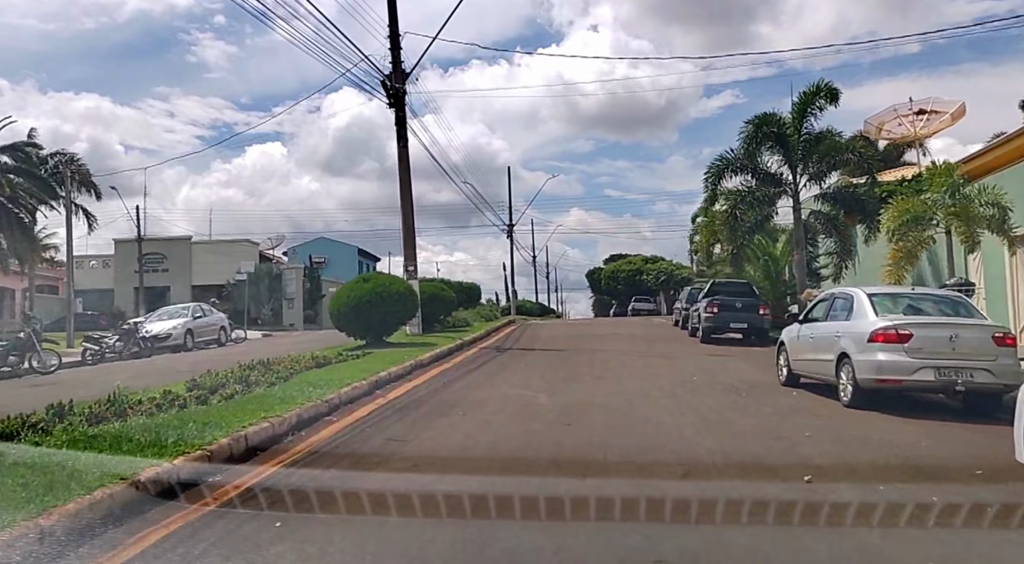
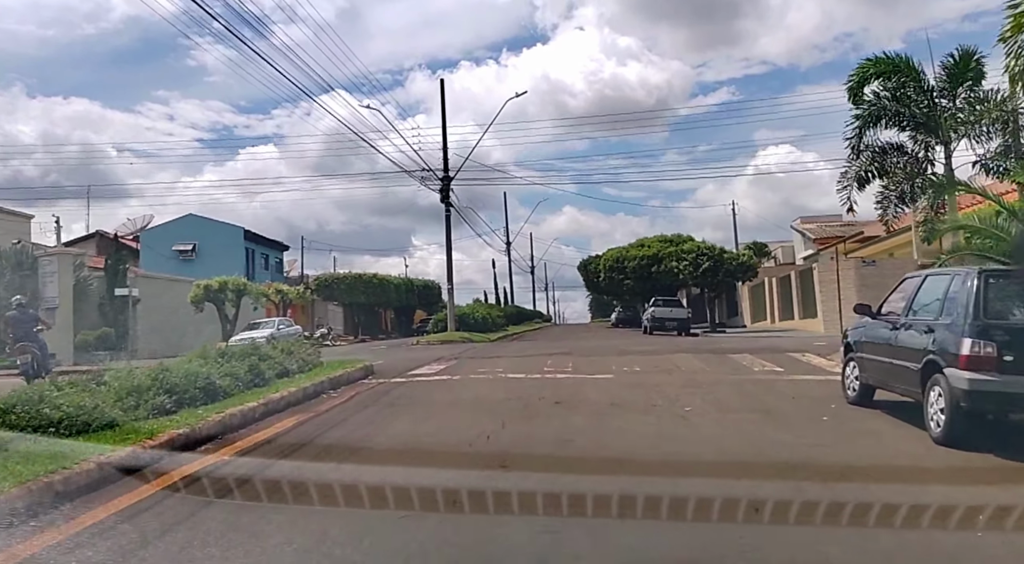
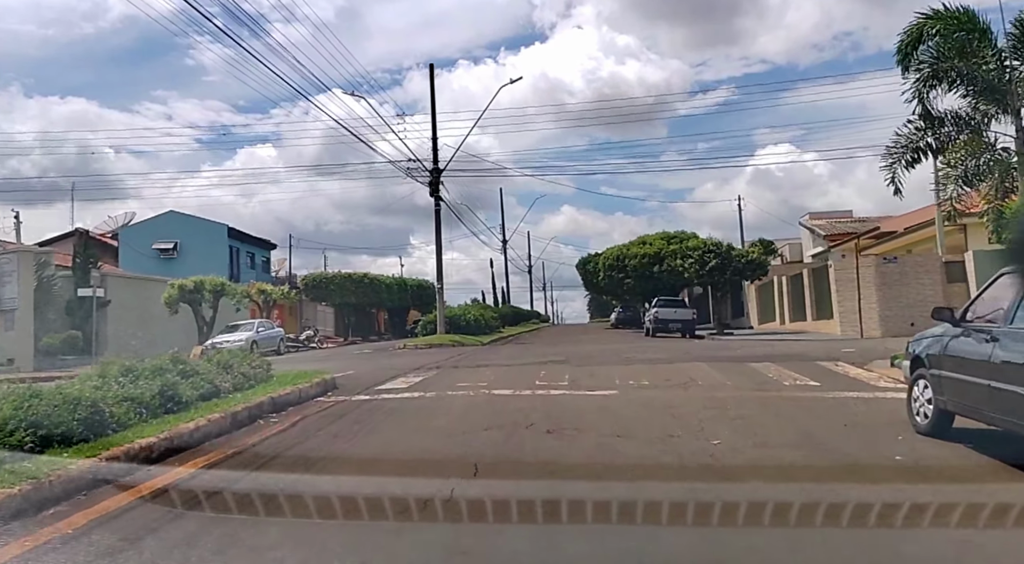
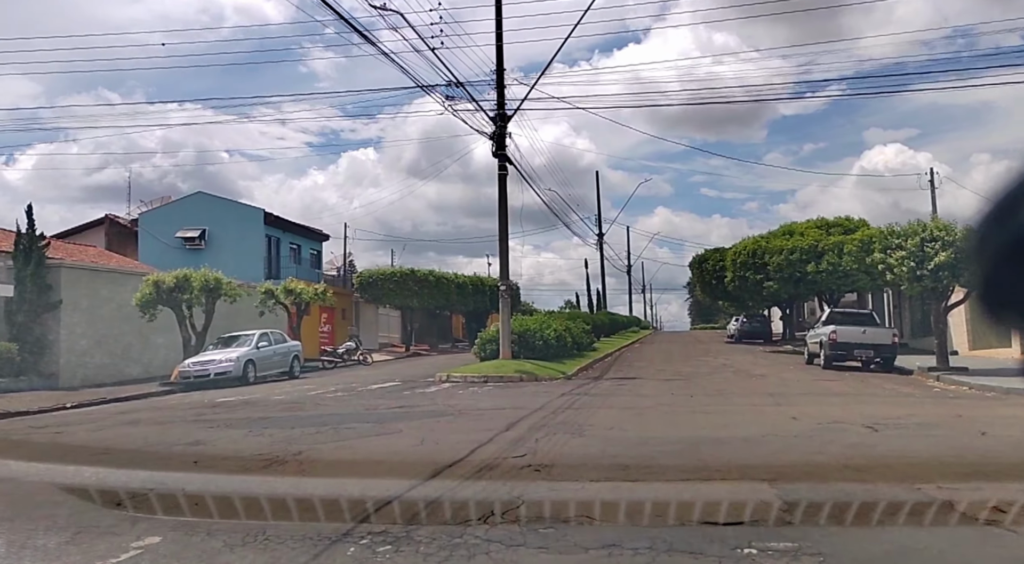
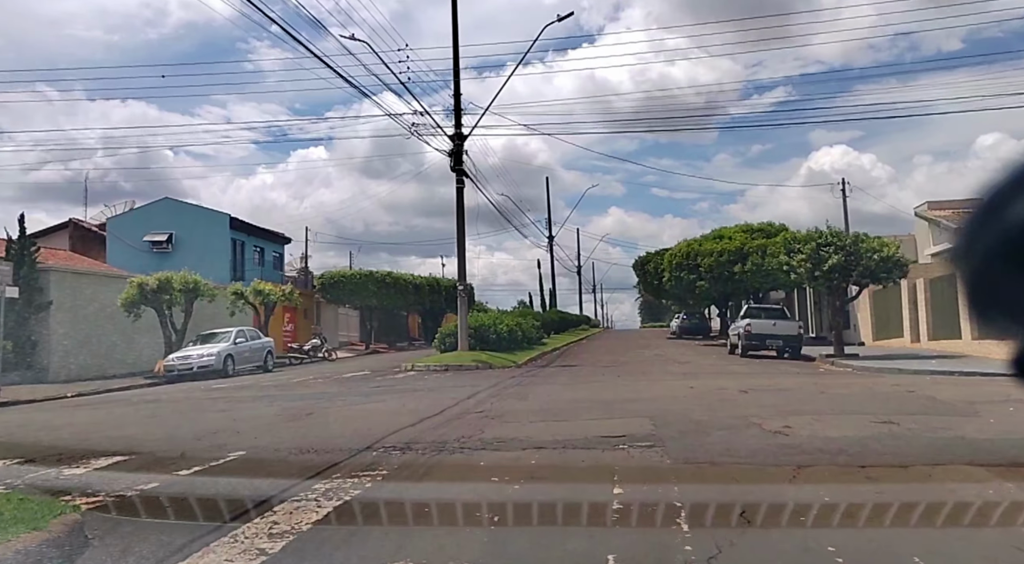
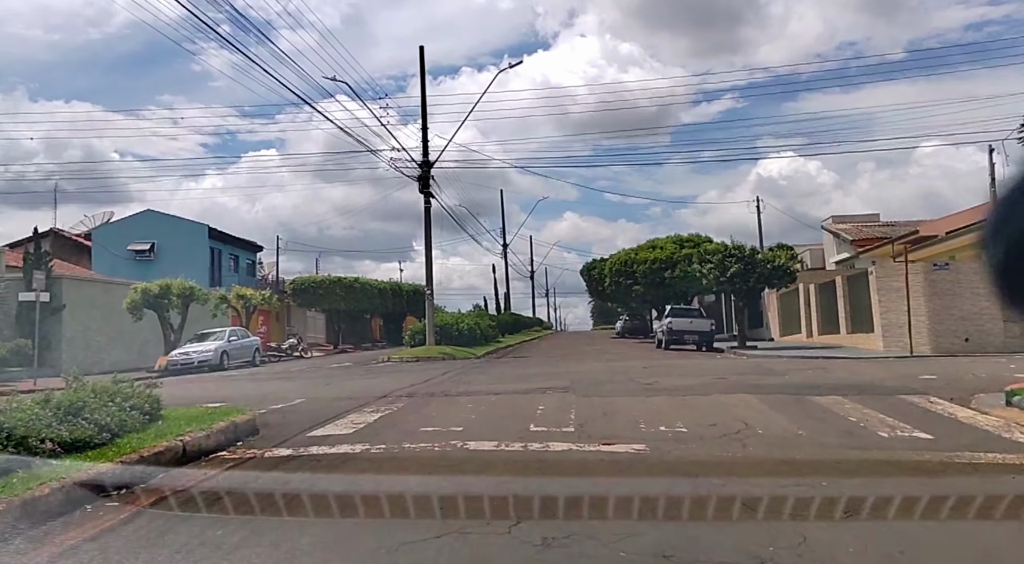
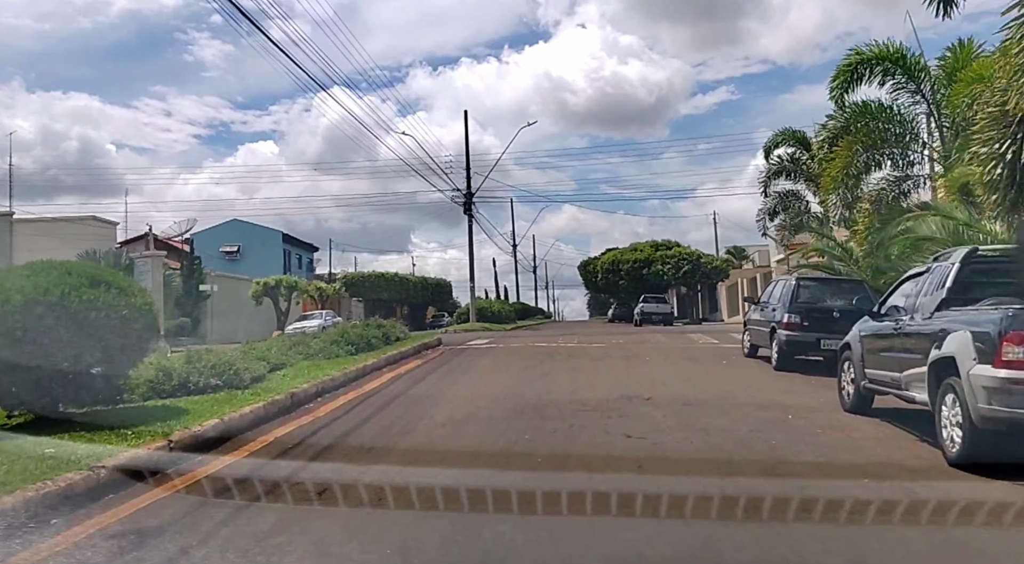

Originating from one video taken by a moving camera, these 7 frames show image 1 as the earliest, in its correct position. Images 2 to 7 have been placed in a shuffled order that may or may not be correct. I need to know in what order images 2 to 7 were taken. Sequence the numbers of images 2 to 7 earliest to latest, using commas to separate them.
7, 2, 3, 6, 5, 4
